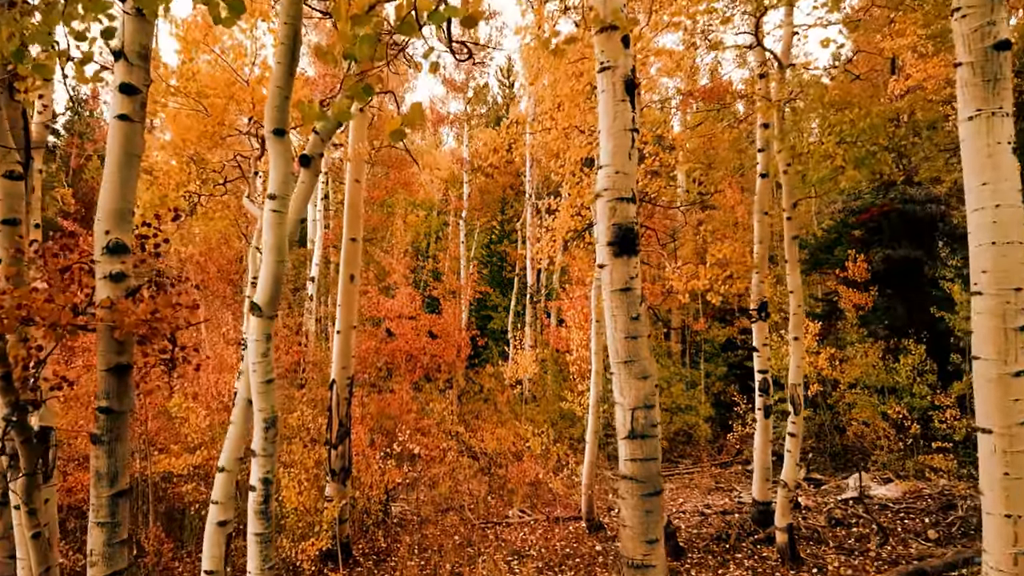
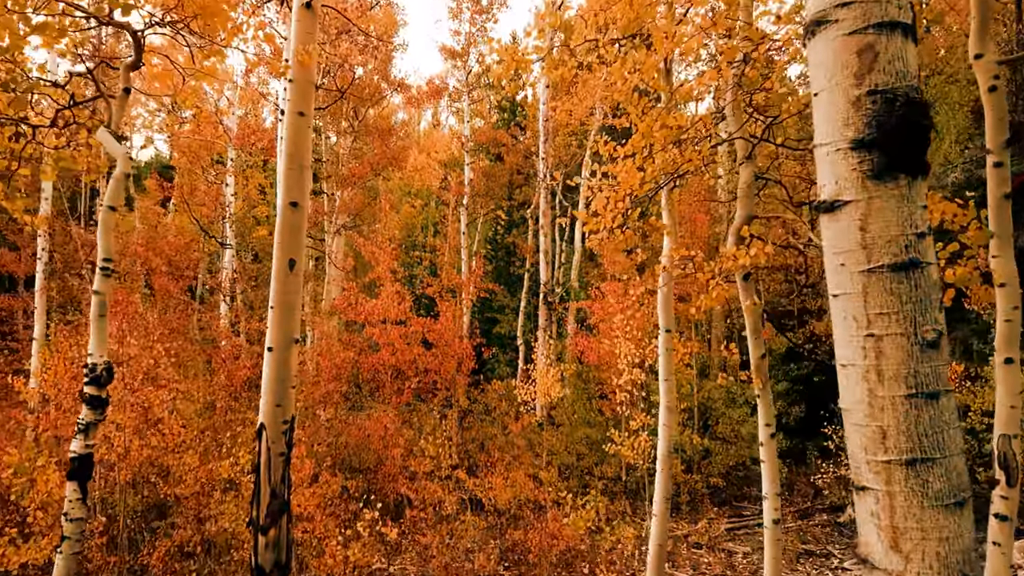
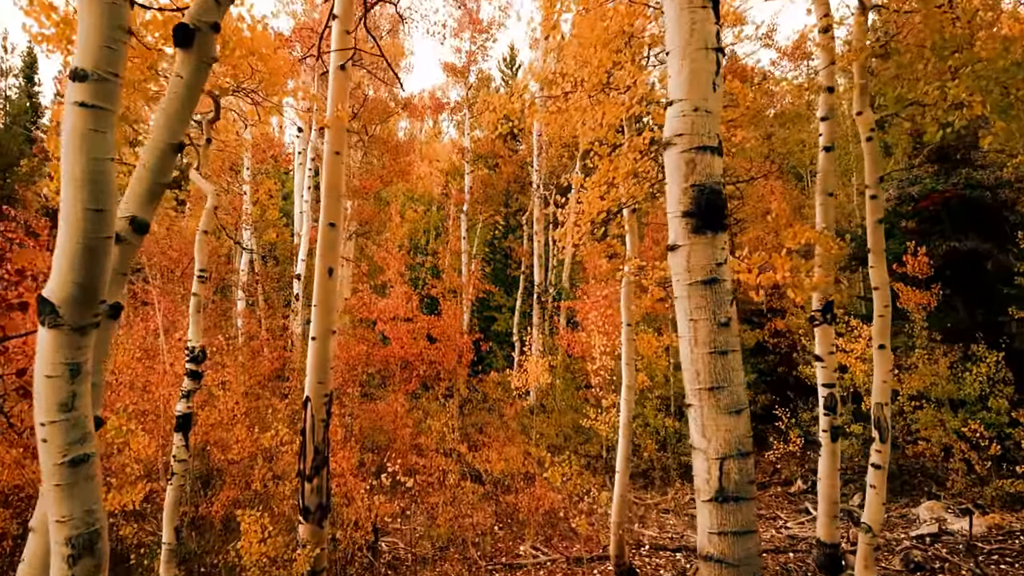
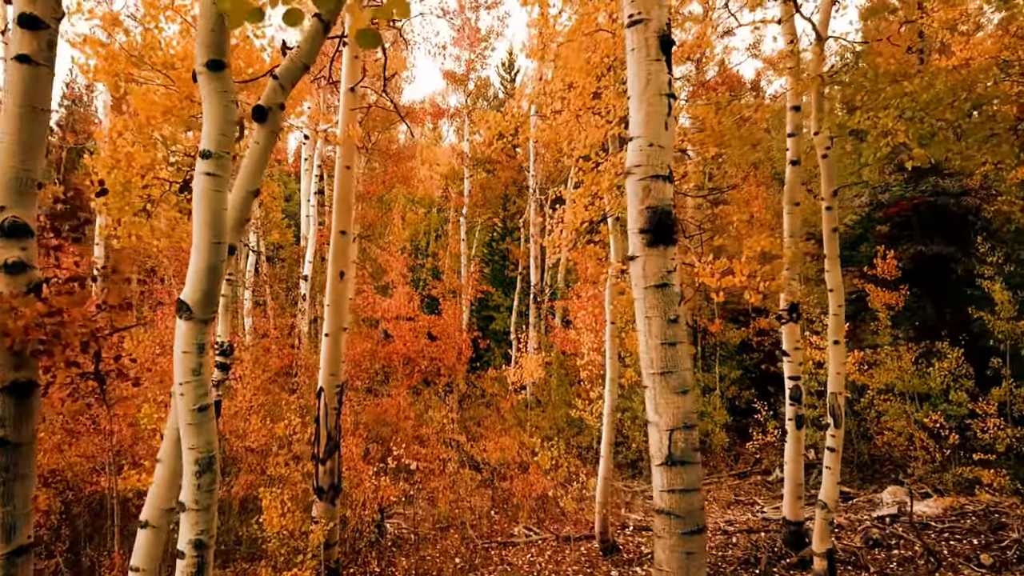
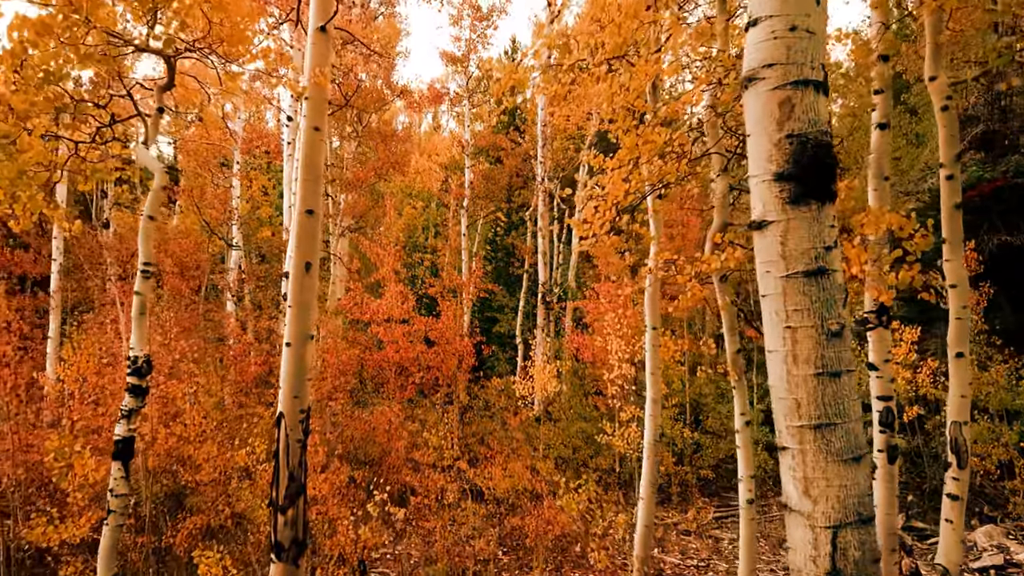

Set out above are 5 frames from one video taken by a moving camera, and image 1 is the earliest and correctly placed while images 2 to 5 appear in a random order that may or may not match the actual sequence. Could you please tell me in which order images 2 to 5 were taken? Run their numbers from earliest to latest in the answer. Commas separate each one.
4, 3, 5, 2
